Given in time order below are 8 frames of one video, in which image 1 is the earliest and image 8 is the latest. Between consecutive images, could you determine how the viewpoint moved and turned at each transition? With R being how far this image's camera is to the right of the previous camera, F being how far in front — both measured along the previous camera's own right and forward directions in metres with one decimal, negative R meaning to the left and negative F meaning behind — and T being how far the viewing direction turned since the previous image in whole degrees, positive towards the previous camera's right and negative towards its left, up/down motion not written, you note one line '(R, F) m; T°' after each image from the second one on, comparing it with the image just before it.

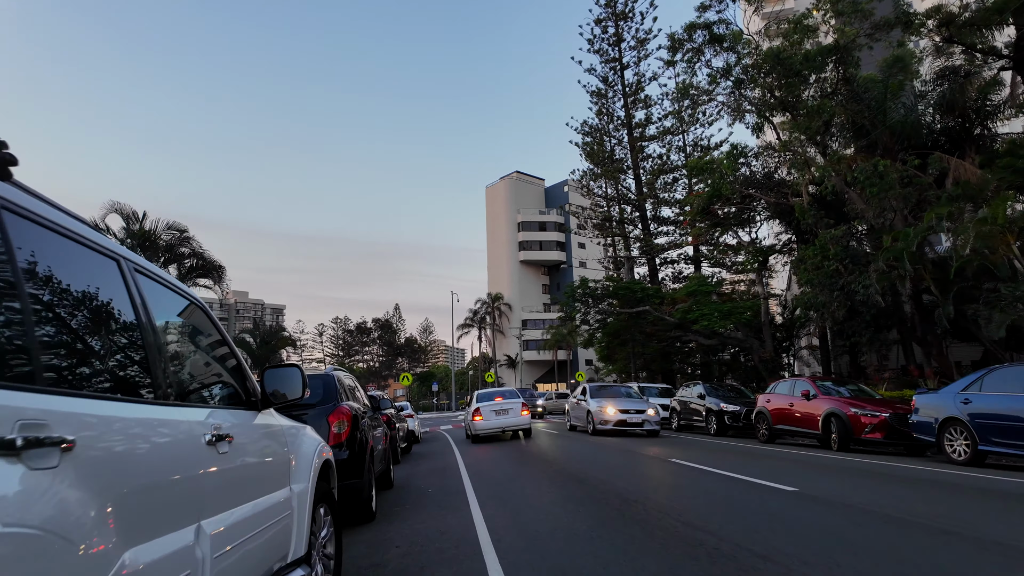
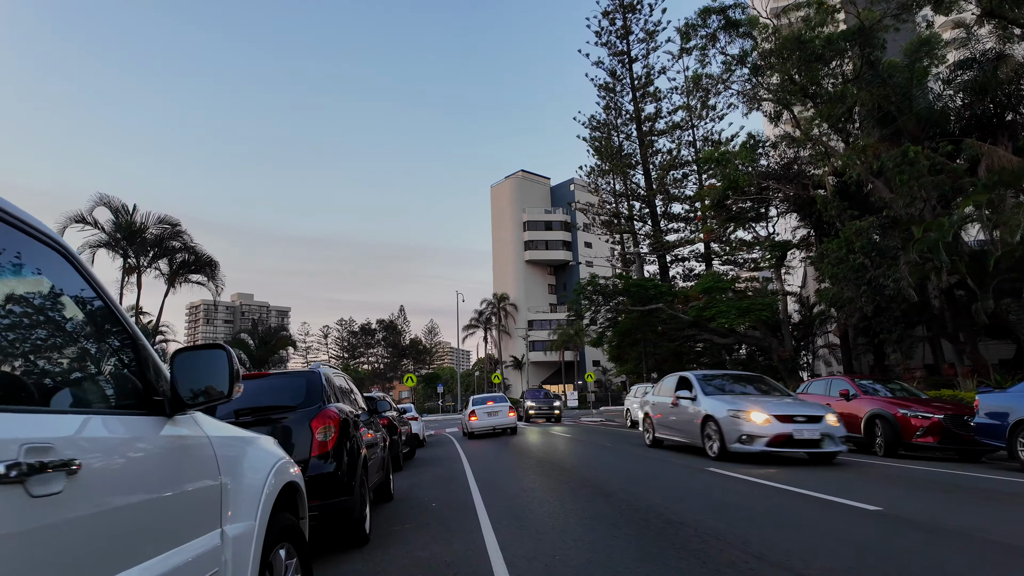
(-0.1, +1.0) m; 0°
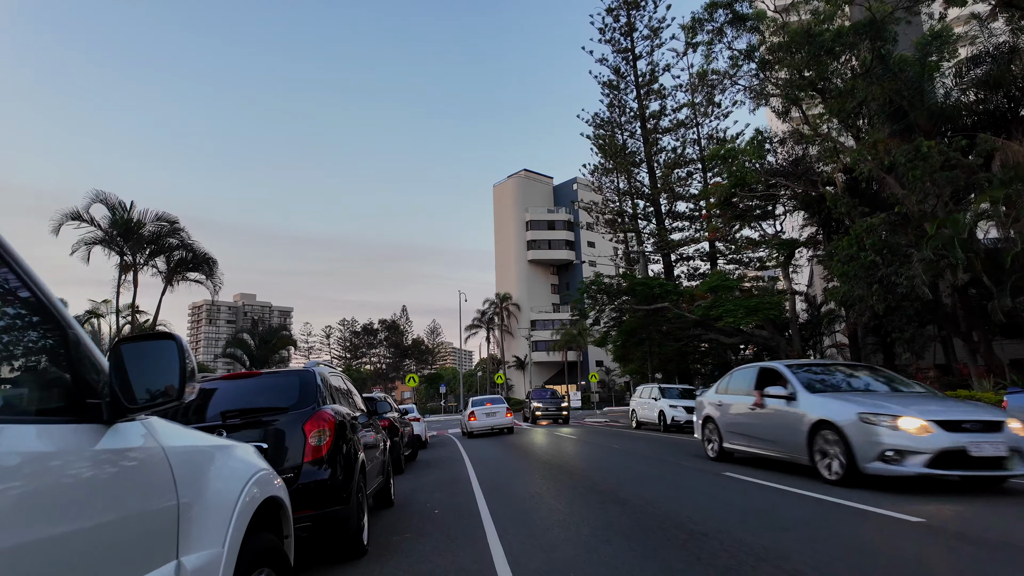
(0.0, +0.4) m; 0°
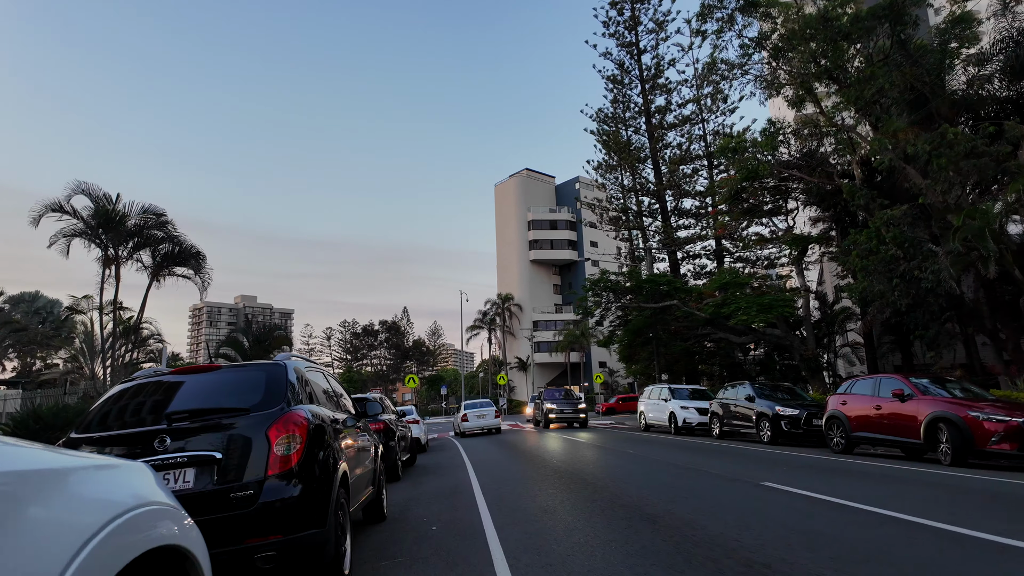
(-0.1, +0.9) m; 0°
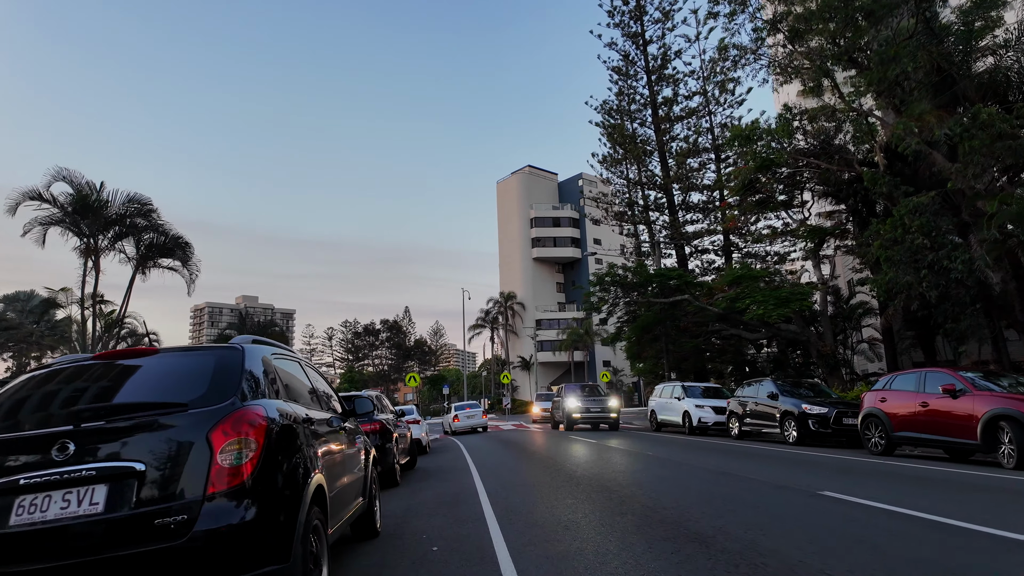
(-0.1, +1.0) m; 0°
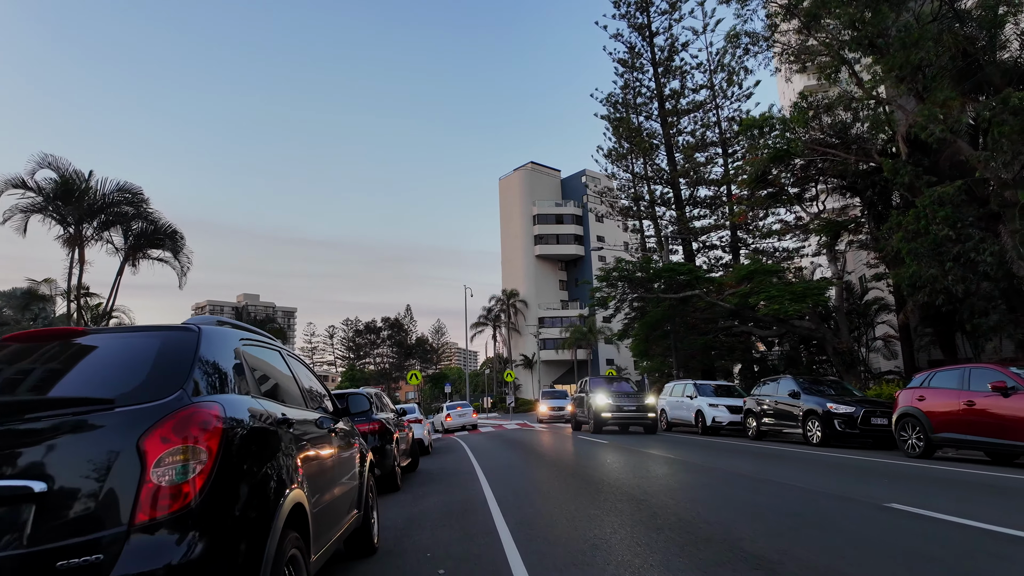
(-0.1, +0.8) m; 0°
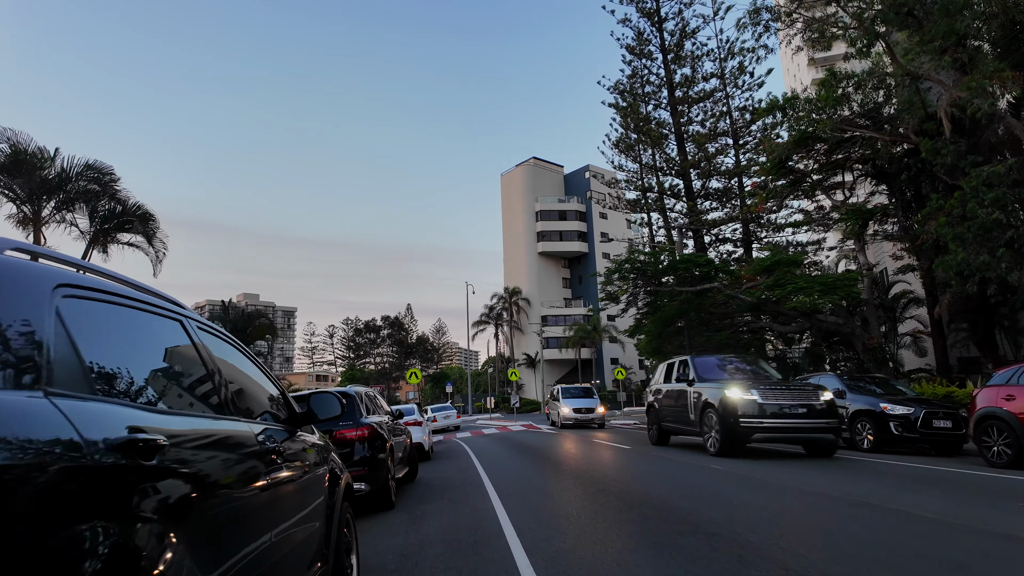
(-0.2, +1.5) m; 0°
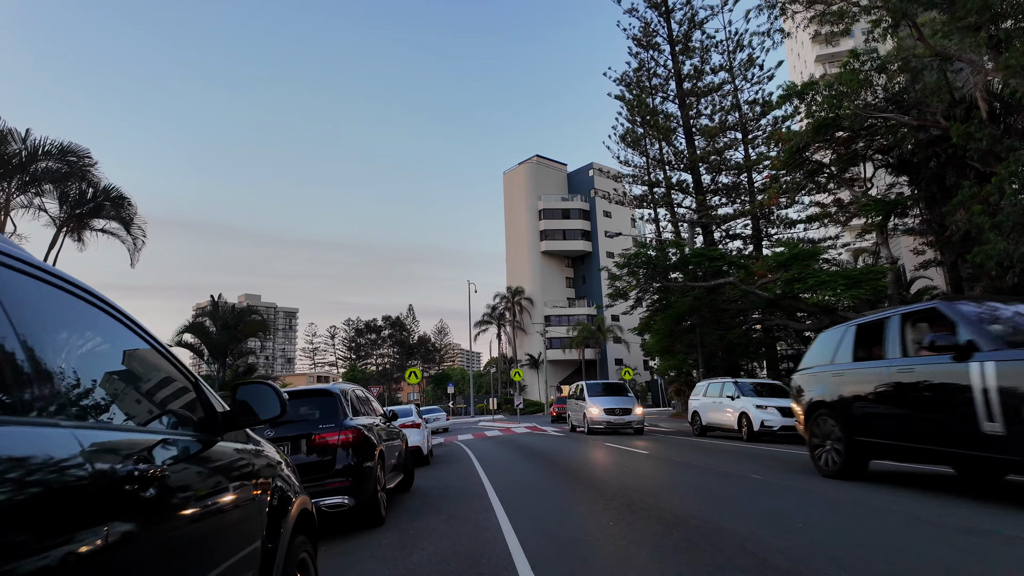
(-0.1, +1.1) m; 0°
